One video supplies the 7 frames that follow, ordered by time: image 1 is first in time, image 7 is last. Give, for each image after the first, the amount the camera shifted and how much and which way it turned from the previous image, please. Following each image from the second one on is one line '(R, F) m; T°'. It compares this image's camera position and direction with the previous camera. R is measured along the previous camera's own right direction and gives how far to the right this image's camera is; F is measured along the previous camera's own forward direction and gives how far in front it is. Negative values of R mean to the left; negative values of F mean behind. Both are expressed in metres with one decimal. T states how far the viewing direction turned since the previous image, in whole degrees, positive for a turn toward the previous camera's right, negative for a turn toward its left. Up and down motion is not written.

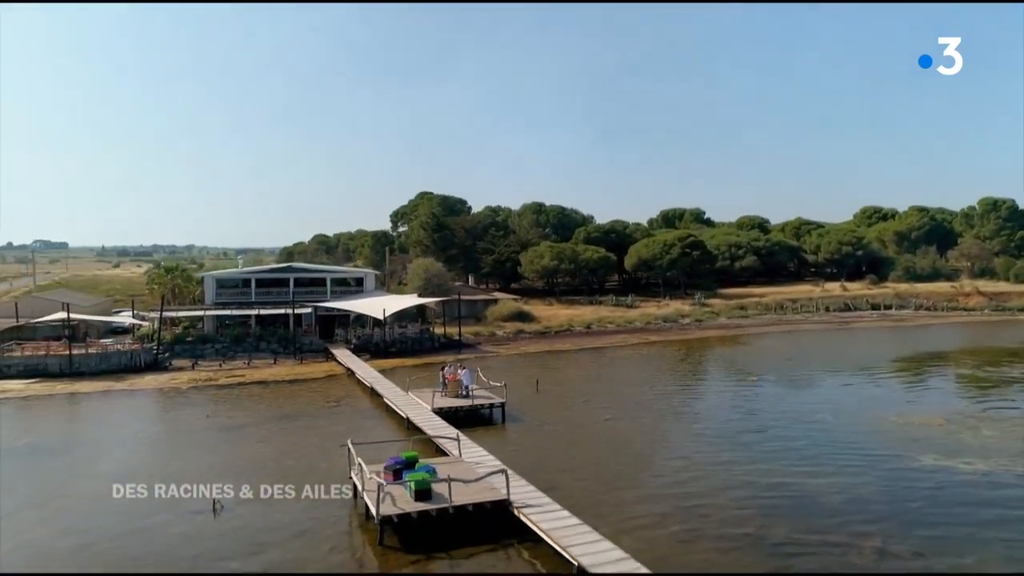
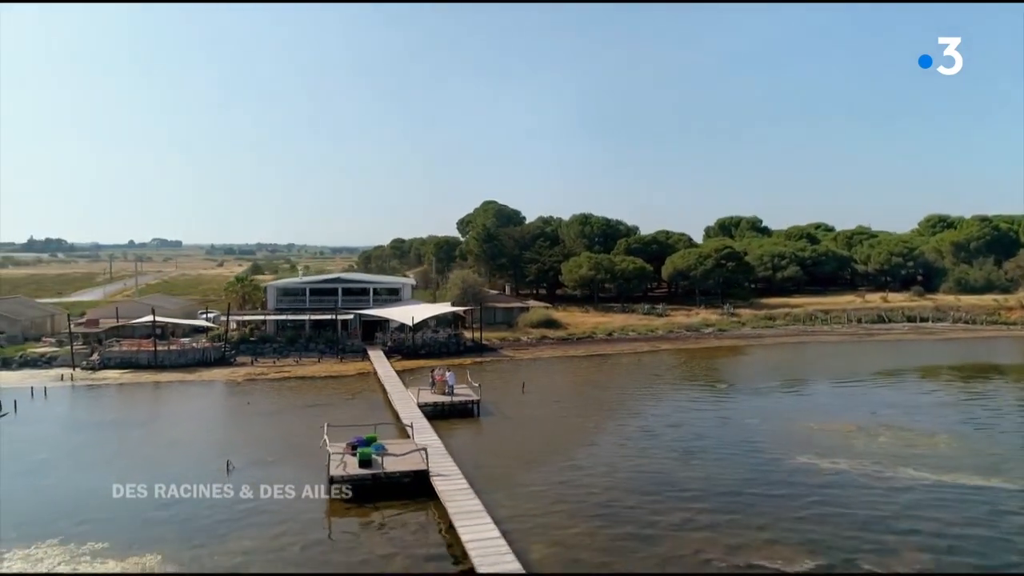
(+4.4, -4.6) m; -7°
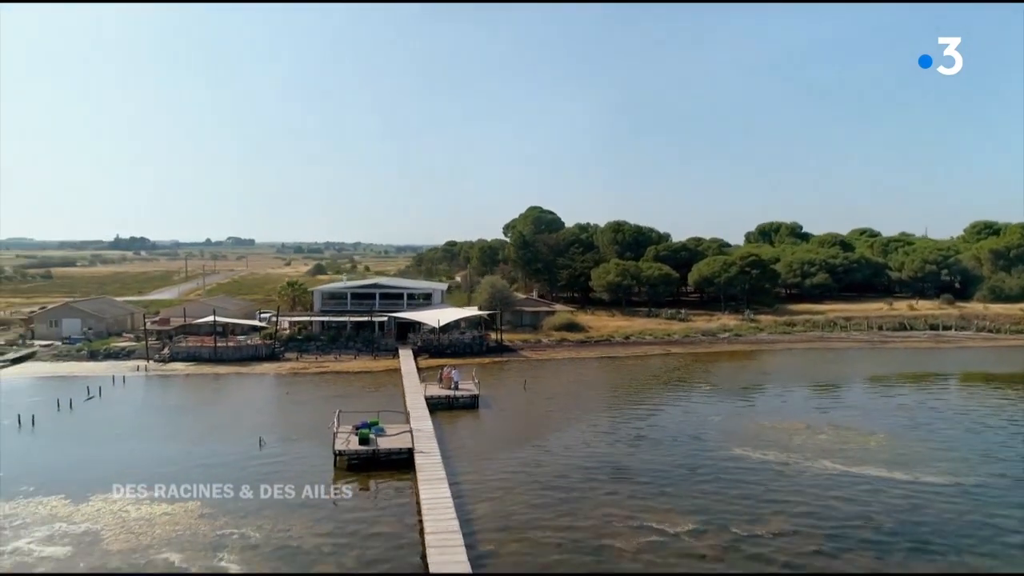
(+3.0, -4.2) m; -5°
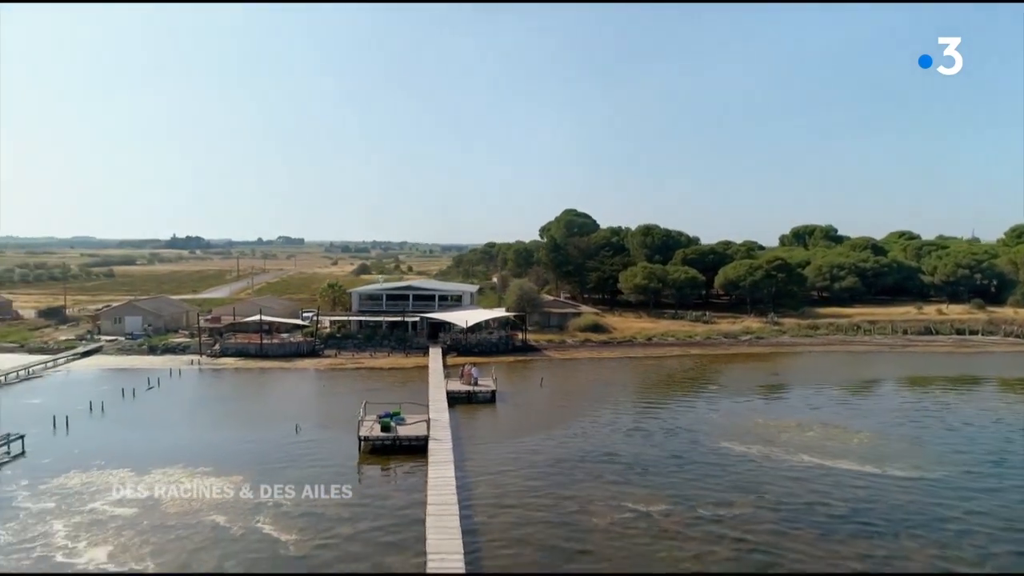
(+1.5, -2.7) m; -4°
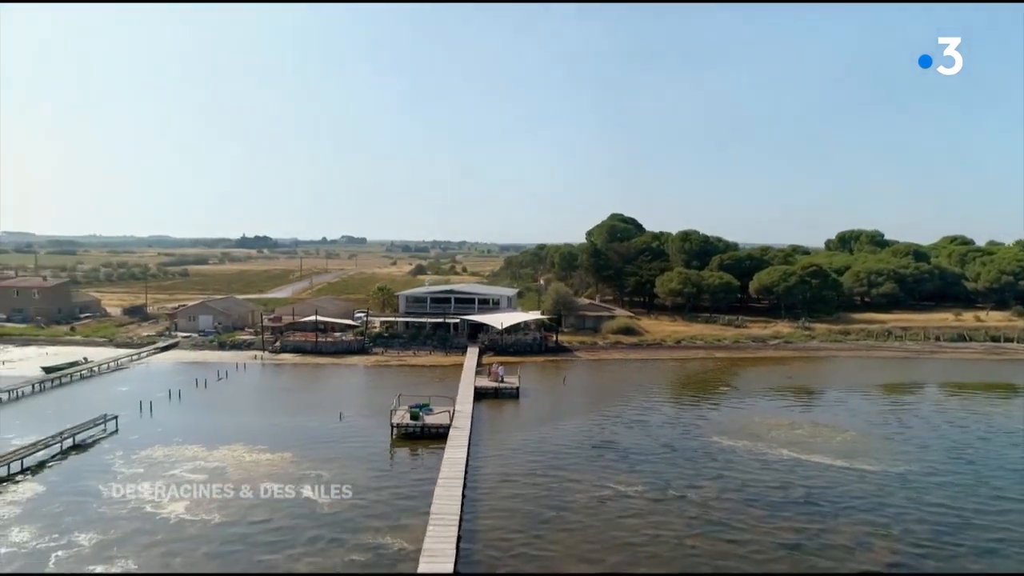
(+2.0, -3.8) m; -5°
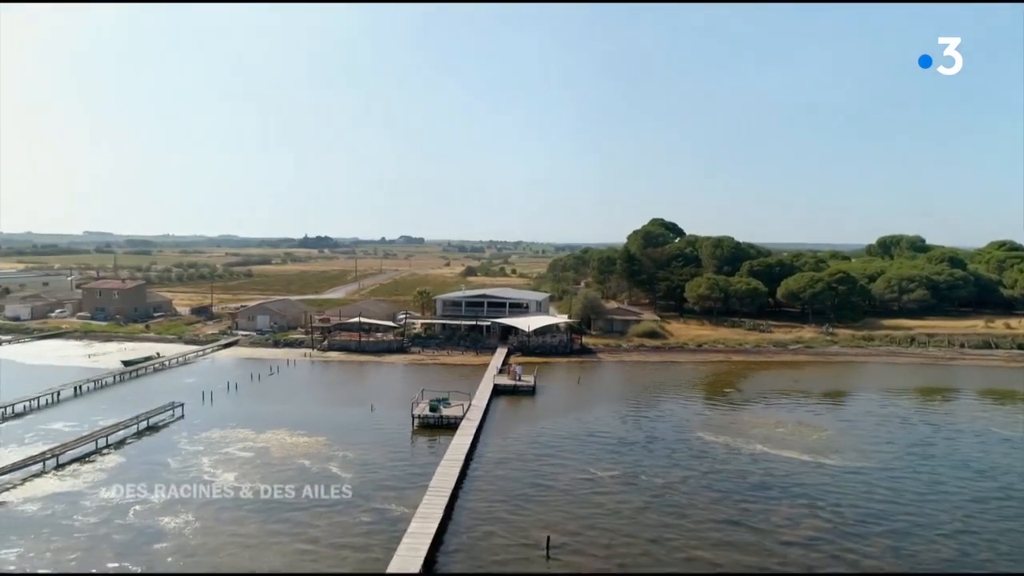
(+2.4, -4.0) m; -5°
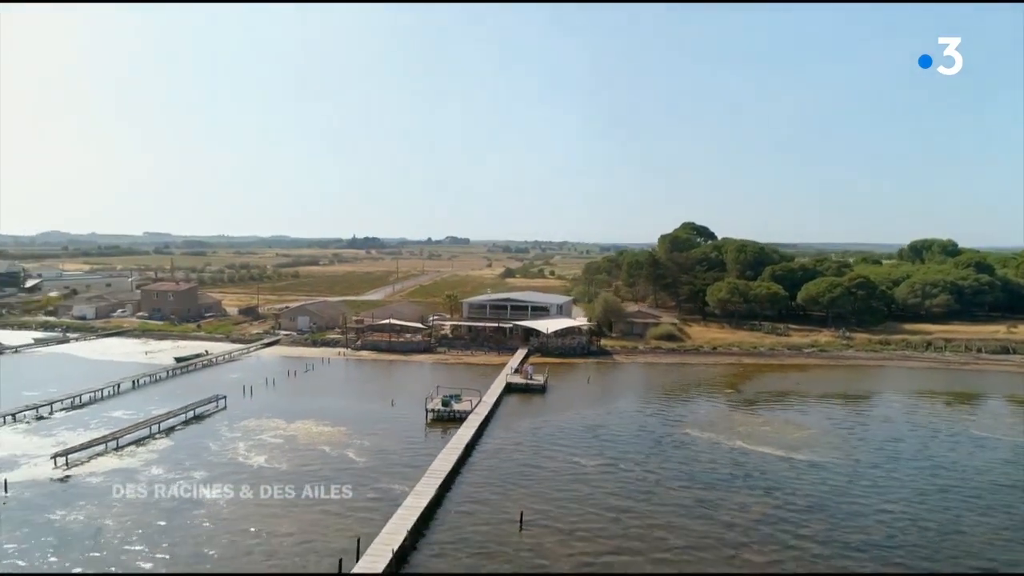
(+2.2, -3.4) m; -4°
